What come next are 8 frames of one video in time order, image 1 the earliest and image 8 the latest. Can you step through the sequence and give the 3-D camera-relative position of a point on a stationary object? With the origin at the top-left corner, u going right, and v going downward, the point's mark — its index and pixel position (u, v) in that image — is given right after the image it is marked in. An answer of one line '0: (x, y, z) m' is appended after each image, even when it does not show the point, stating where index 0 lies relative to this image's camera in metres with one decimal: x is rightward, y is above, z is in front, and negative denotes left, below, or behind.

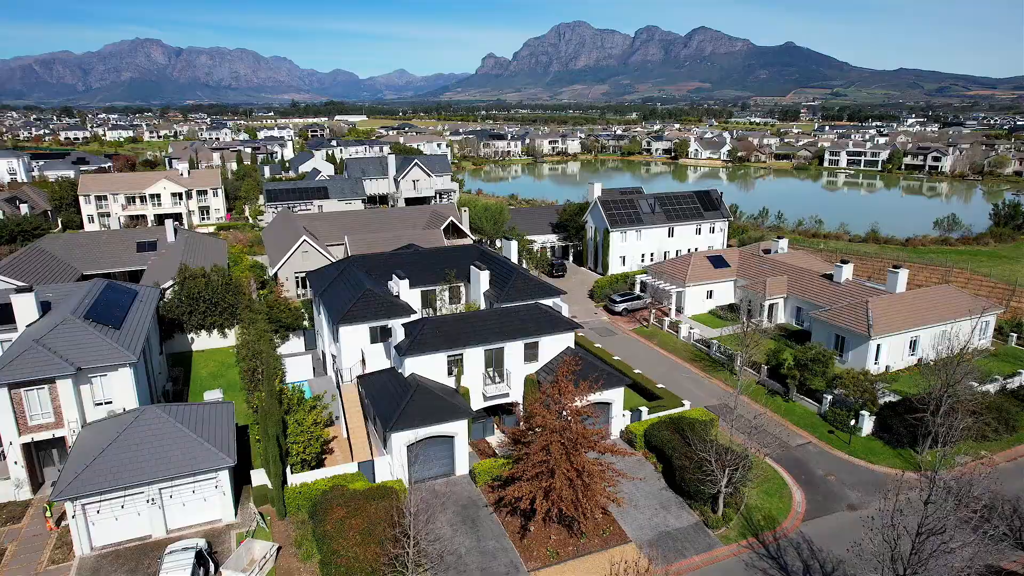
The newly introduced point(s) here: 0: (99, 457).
0: (-12.5, -5.1, +19.7) m
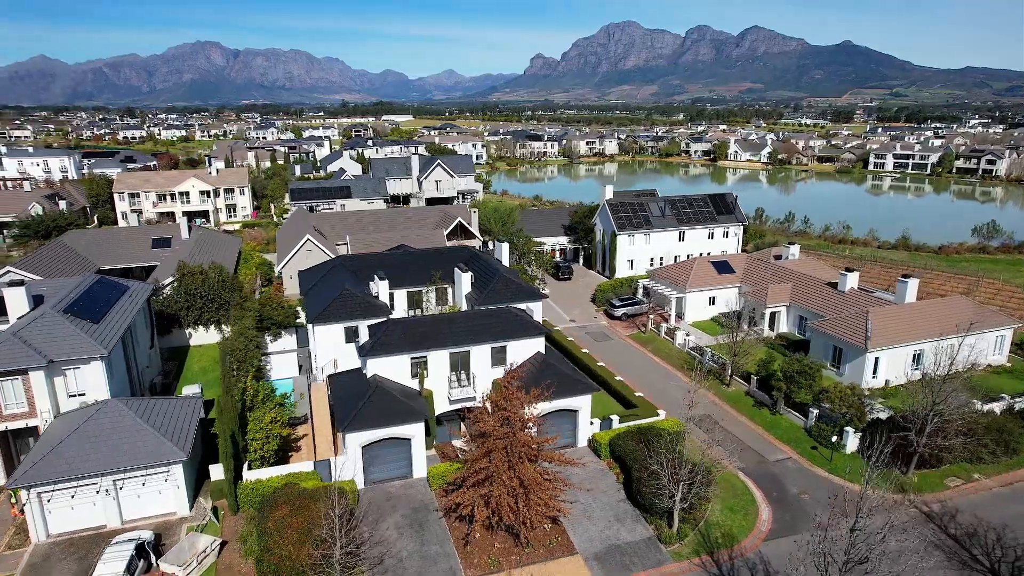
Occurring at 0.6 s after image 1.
0: (-14.2, -5.0, +20.3) m
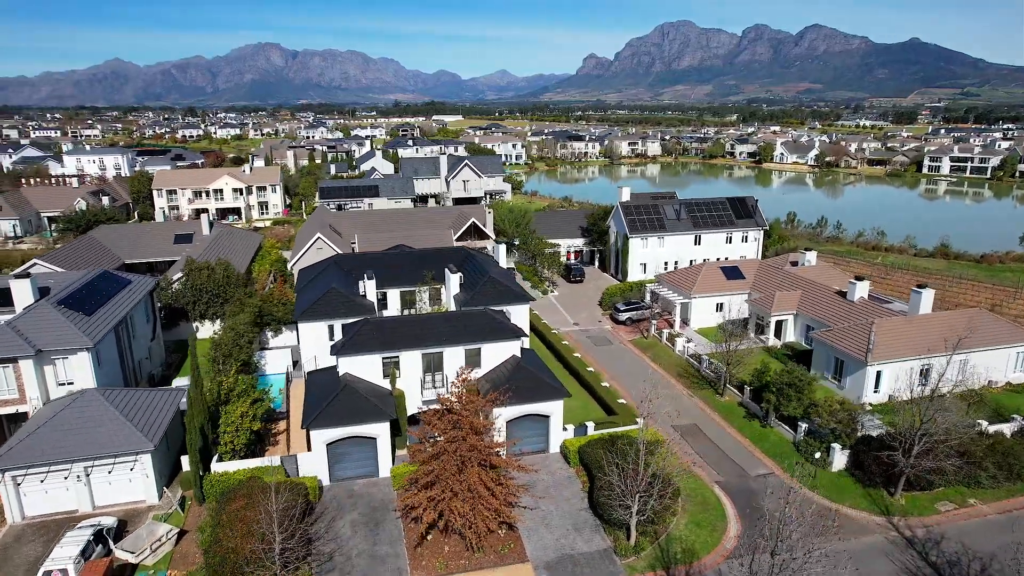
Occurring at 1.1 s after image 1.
0: (-15.6, -4.7, +21.2) m
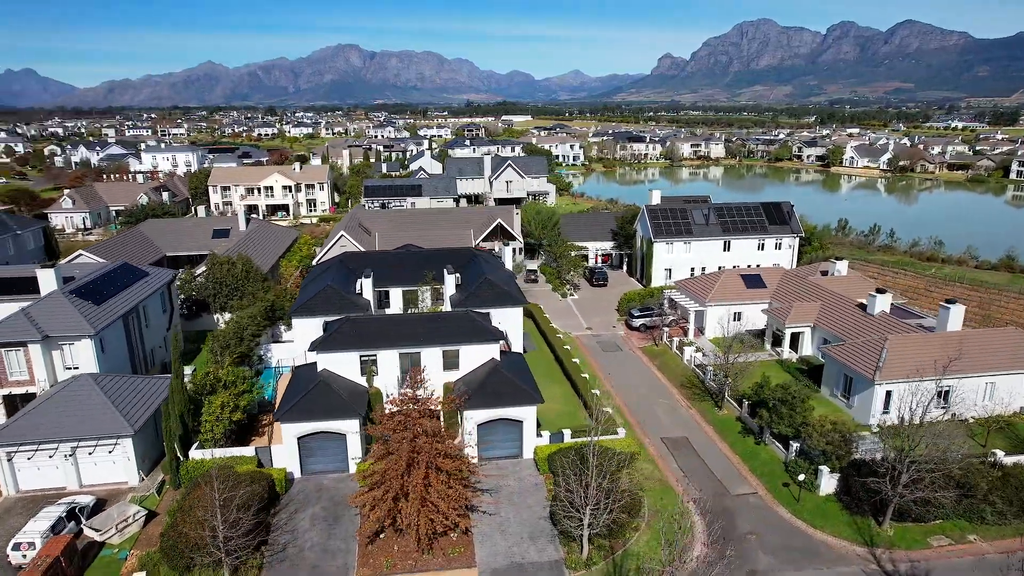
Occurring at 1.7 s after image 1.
0: (-16.9, -4.4, +22.7) m
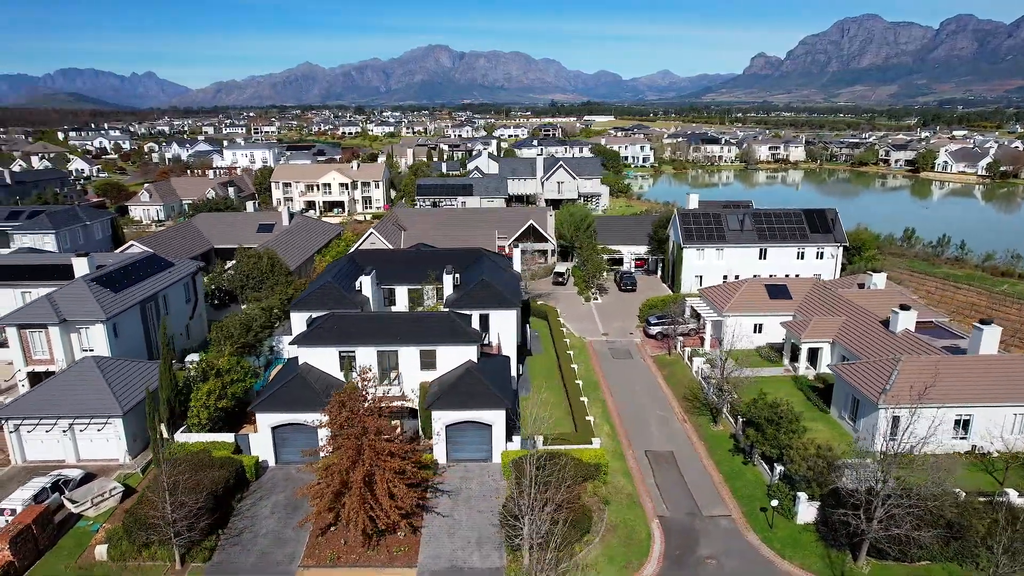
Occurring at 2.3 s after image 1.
0: (-18.1, -3.8, +24.6) m
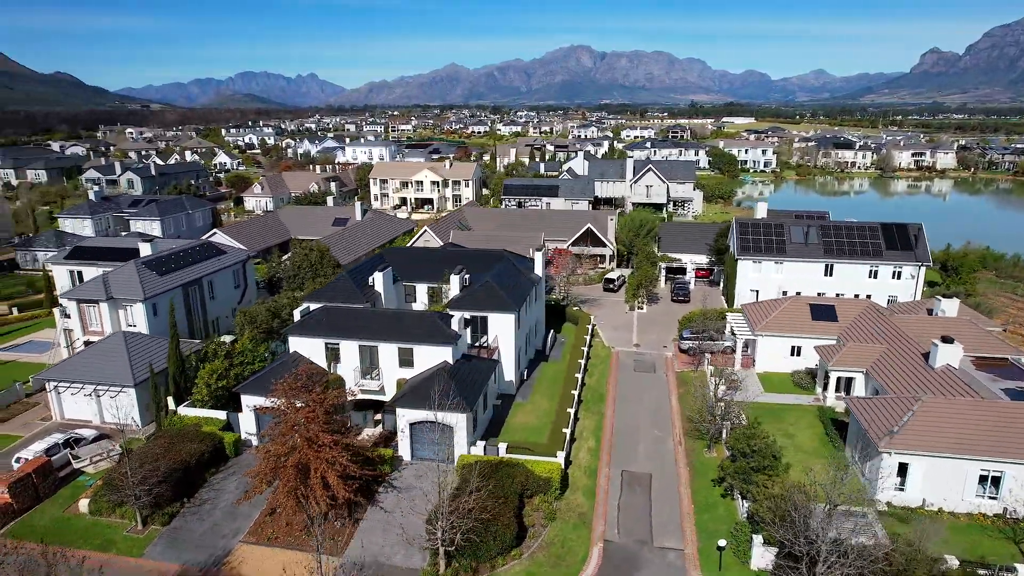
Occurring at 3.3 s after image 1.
0: (-19.0, -3.0, +28.1) m
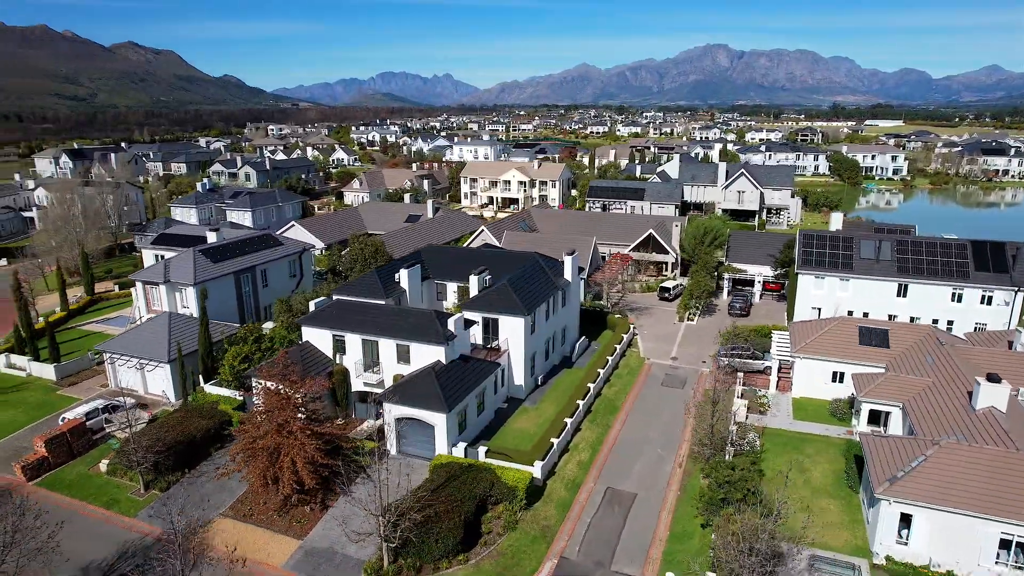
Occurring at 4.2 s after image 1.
0: (-18.6, -2.1, +31.3) m
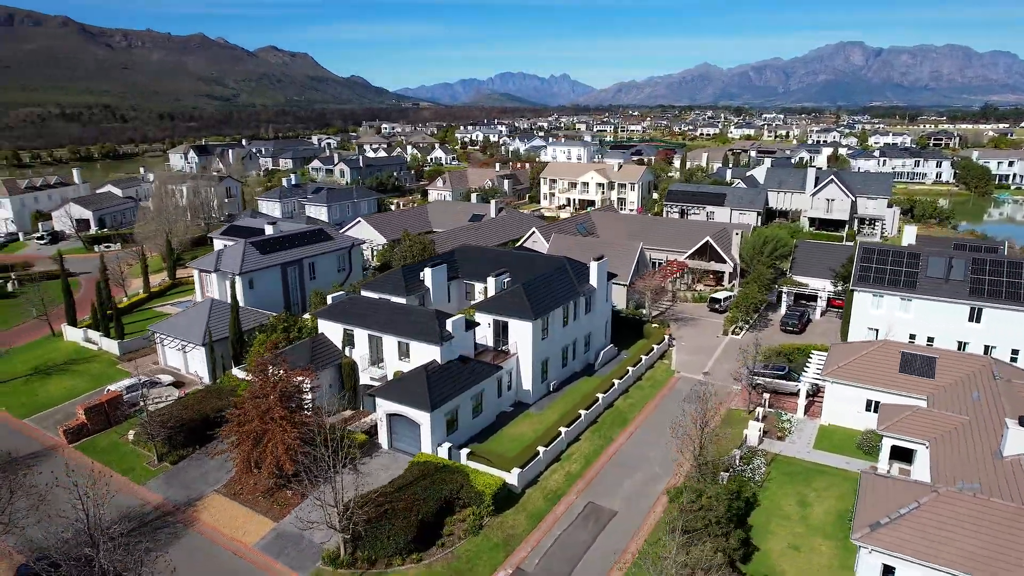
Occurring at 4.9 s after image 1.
0: (-17.7, -1.4, +34.1) m
